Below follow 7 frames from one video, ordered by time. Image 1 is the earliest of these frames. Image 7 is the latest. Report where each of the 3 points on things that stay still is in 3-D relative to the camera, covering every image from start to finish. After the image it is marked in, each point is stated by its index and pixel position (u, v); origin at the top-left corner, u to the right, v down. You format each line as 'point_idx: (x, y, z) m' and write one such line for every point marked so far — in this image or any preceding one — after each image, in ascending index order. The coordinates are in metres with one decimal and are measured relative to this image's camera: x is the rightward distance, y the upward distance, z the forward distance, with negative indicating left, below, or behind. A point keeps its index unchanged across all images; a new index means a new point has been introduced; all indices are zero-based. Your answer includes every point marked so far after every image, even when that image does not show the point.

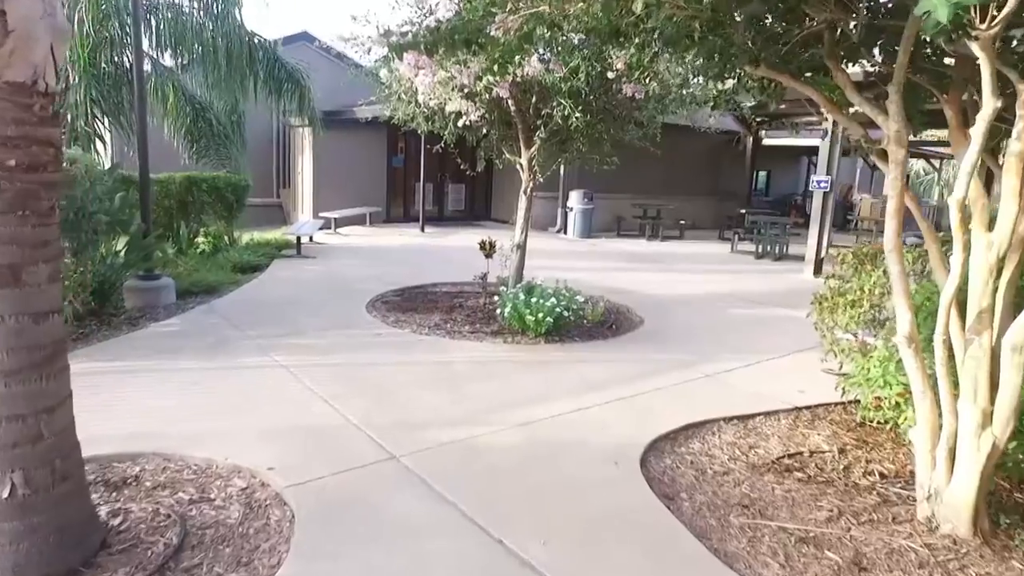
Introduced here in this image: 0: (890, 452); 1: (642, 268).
0: (+1.9, -0.8, +3.5) m
1: (+1.7, +0.3, +9.4) m
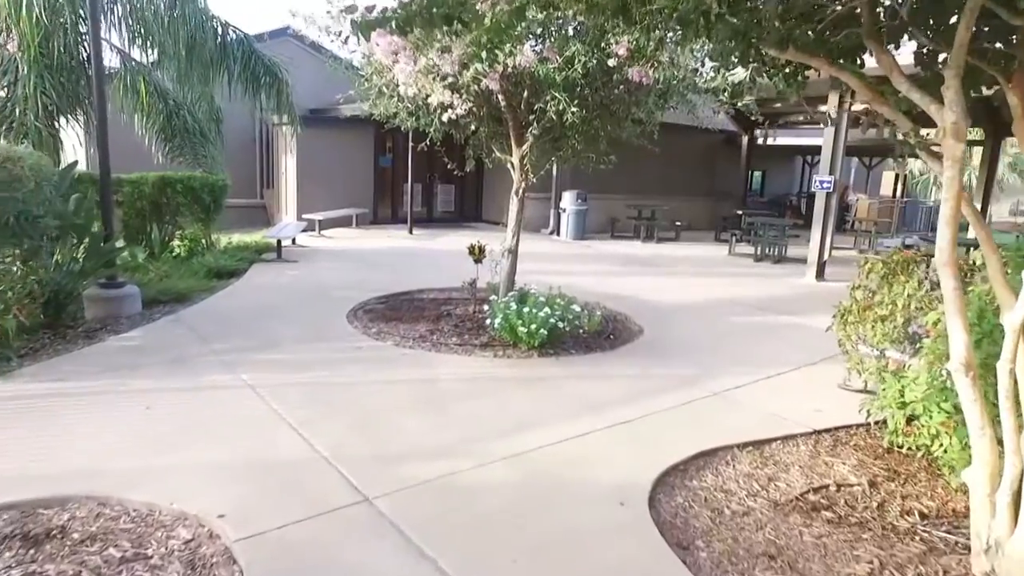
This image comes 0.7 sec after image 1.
0: (+1.8, -0.9, +3.1) m
1: (+1.6, +0.2, +9.1) m
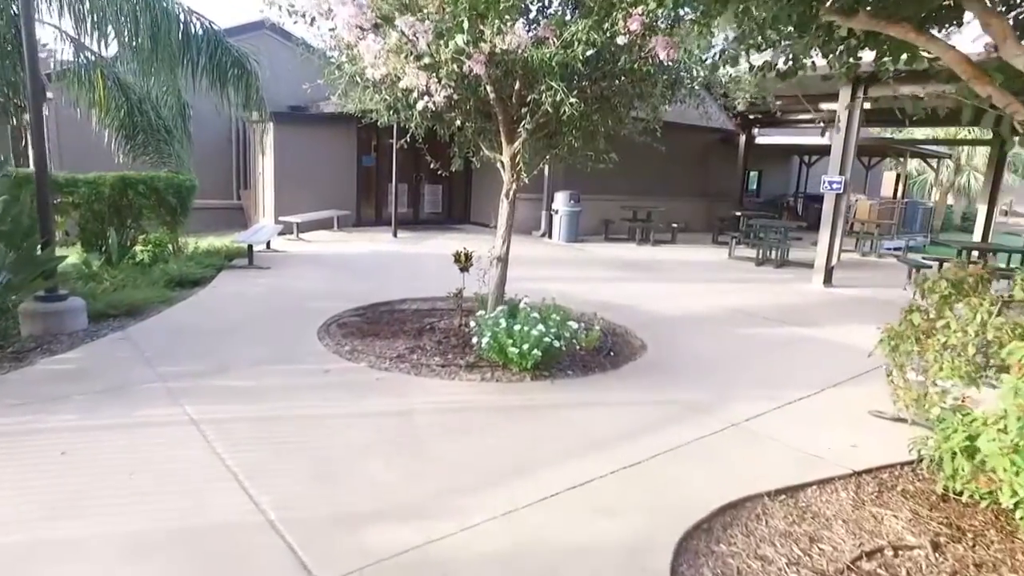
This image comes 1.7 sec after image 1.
0: (+1.8, -1.0, +2.6) m
1: (+1.5, +0.1, +8.5) m
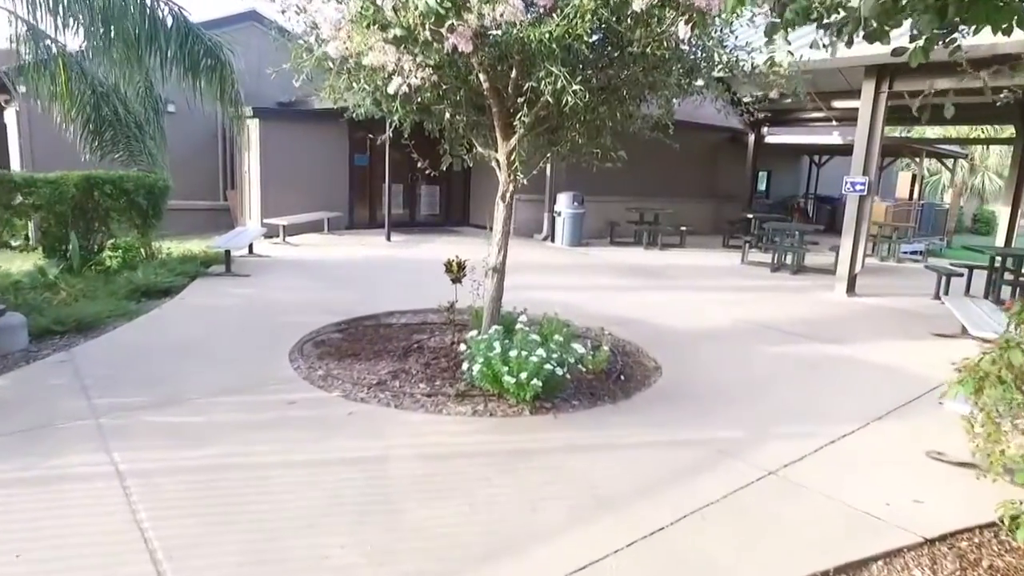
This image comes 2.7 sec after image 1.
0: (+1.8, -1.0, +2.0) m
1: (+1.5, 0.0, +7.9) m
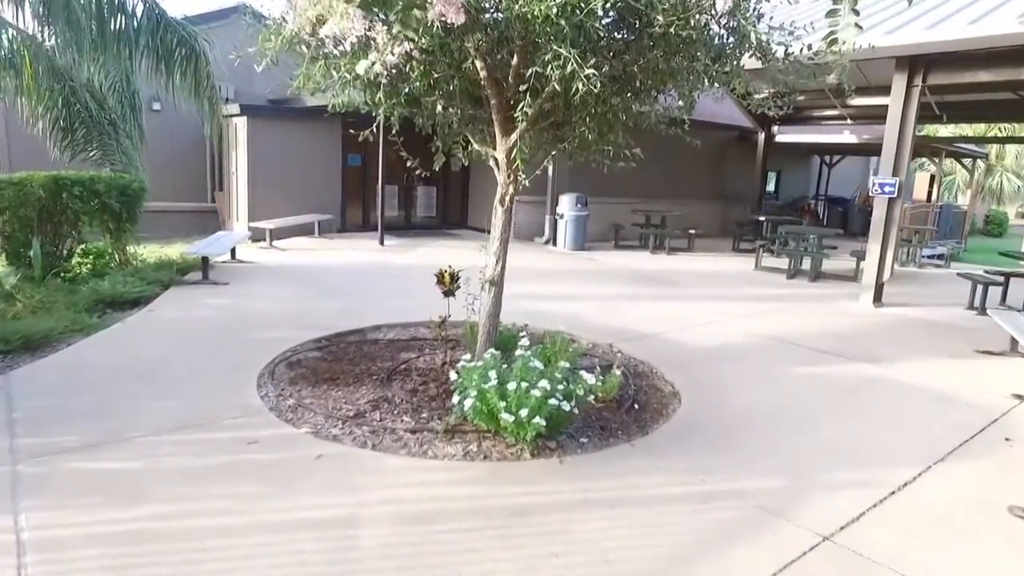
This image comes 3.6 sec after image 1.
0: (+1.8, -1.1, +1.4) m
1: (+1.5, -0.1, +7.4) m
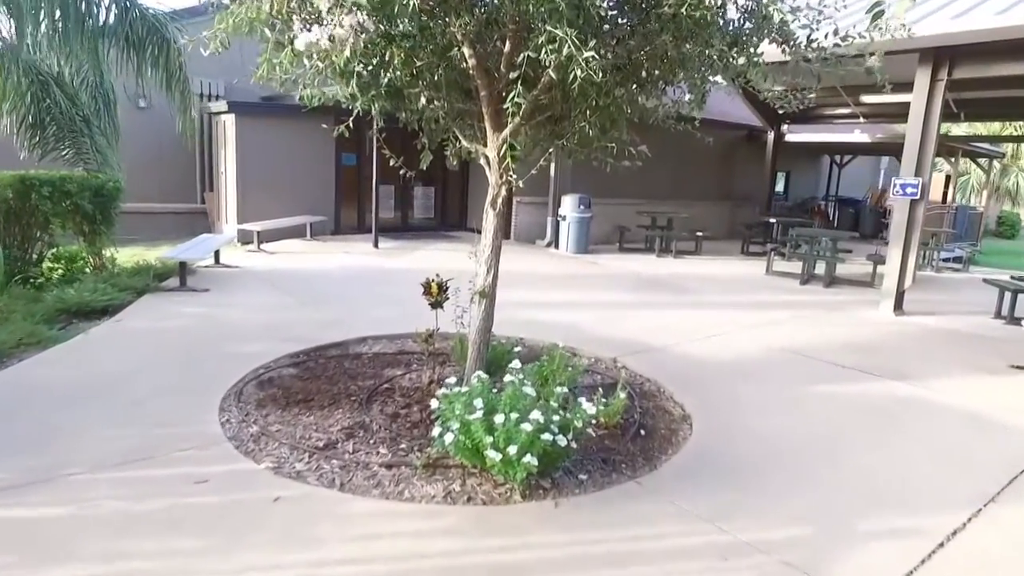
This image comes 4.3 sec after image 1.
0: (+1.7, -1.2, +1.0) m
1: (+1.5, -0.1, +7.0) m
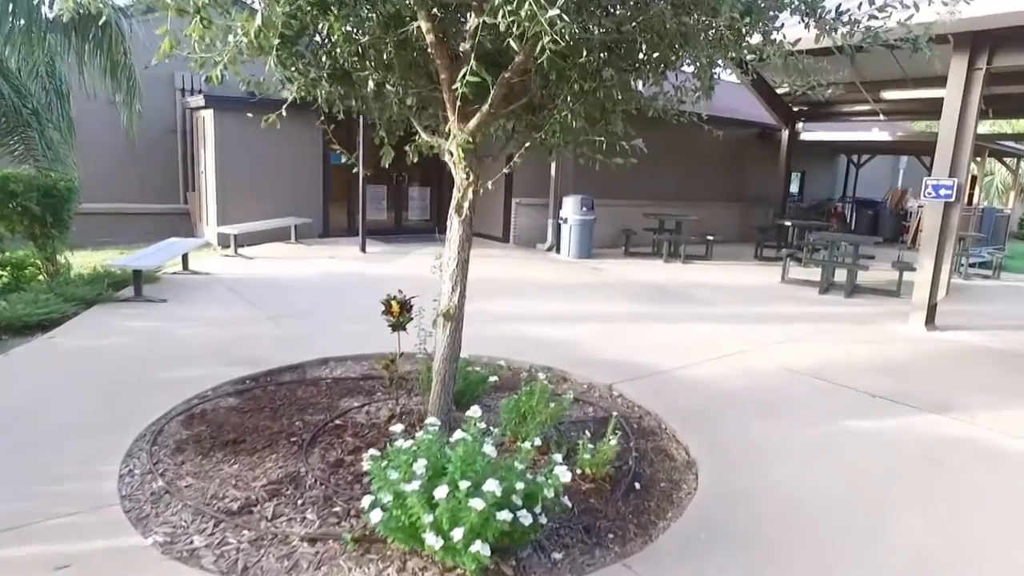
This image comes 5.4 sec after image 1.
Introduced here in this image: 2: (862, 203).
0: (+1.5, -1.3, +0.4) m
1: (+1.4, -0.2, +6.4) m
2: (+7.6, +1.9, +15.4) m
